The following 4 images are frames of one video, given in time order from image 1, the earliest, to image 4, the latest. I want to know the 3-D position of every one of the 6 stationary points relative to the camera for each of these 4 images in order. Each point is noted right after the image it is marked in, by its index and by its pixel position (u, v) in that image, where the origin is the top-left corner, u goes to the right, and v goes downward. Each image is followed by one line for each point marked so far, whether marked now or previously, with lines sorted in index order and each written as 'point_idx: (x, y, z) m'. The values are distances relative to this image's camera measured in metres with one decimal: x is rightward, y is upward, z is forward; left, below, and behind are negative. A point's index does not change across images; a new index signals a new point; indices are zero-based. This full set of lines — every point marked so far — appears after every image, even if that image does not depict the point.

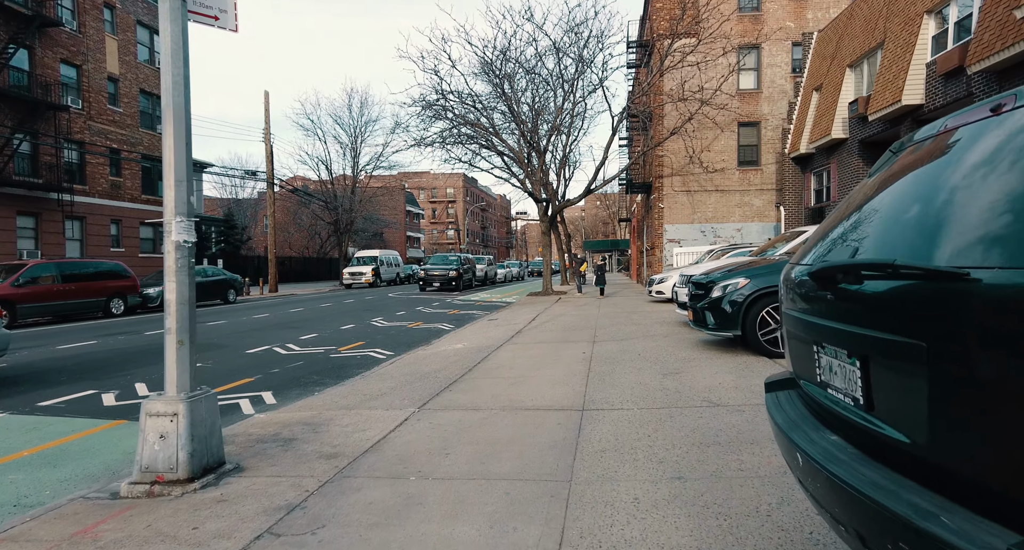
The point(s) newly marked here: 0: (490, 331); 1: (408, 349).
0: (-0.6, -1.4, +12.3) m
1: (-2.2, -1.6, +10.3) m
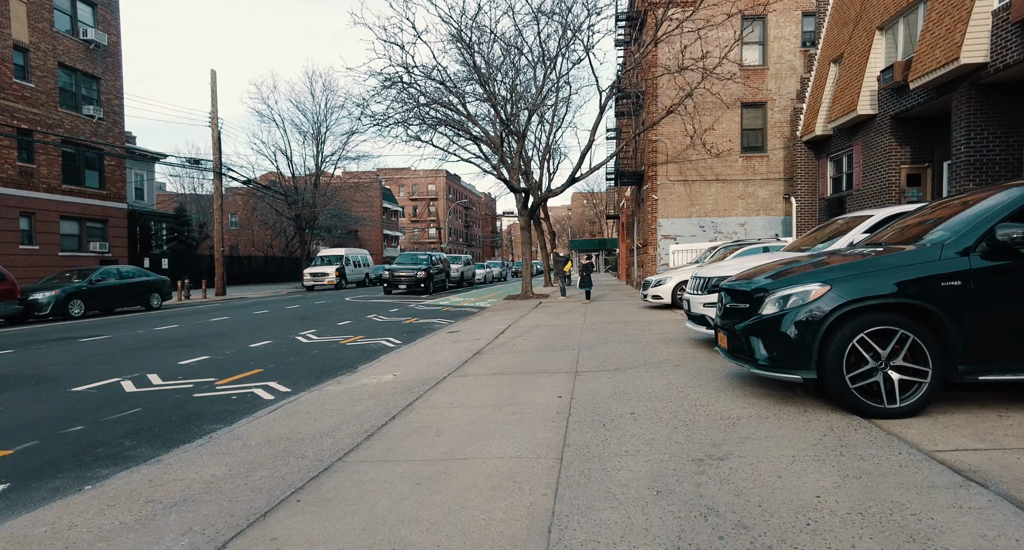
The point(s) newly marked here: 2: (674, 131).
0: (-1.4, -1.5, +9.4) m
1: (-2.9, -1.6, +7.4) m
2: (+6.6, +5.9, +19.8) m
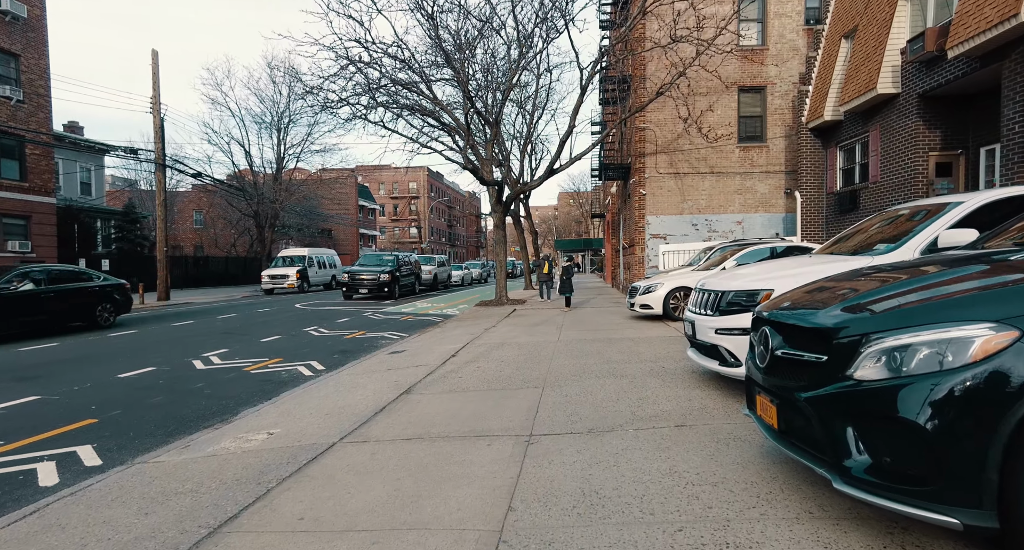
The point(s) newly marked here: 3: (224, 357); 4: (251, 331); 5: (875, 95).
0: (-2.1, -1.6, +7.1) m
1: (-3.7, -1.8, +5.1) m
2: (+5.6, +5.8, +17.7) m
3: (-5.7, -1.6, +9.5) m
4: (-6.9, -1.5, +12.8) m
5: (+9.4, +4.7, +12.6) m
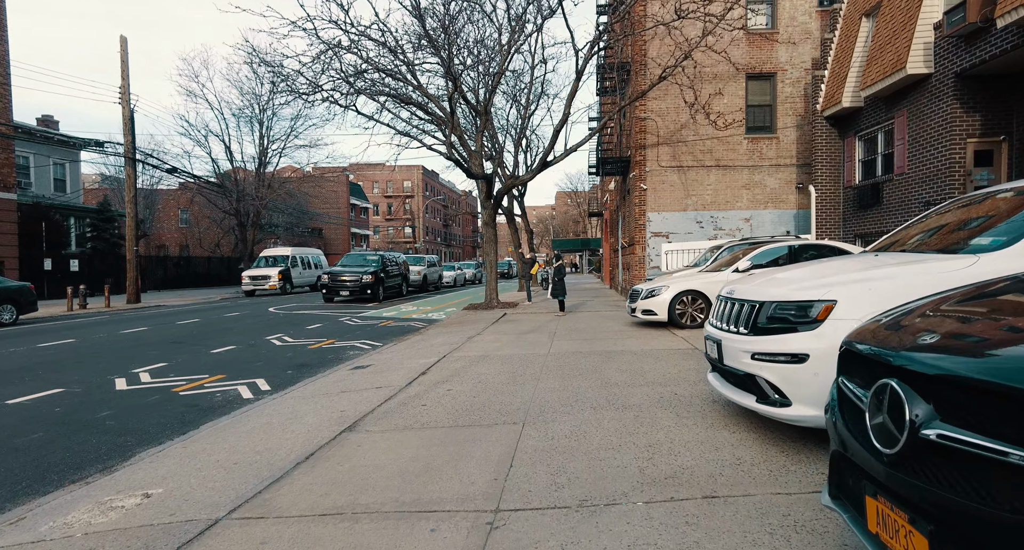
0: (-2.4, -1.6, +5.7) m
1: (-4.0, -1.8, +3.7) m
2: (+5.2, +5.7, +16.4) m
3: (-6.0, -1.6, +8.1) m
4: (-7.2, -1.5, +11.4) m
5: (+9.1, +4.6, +11.2) m
